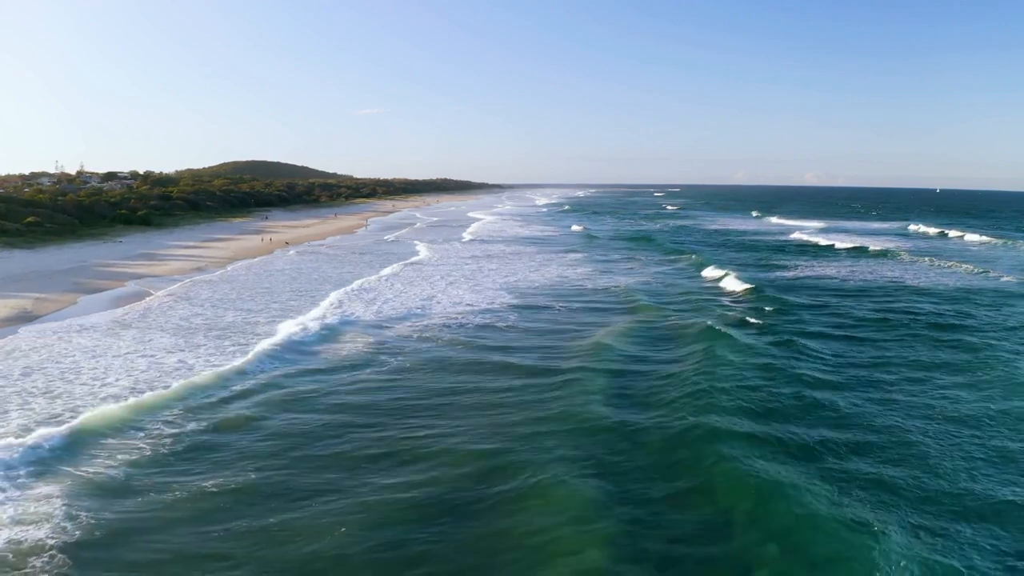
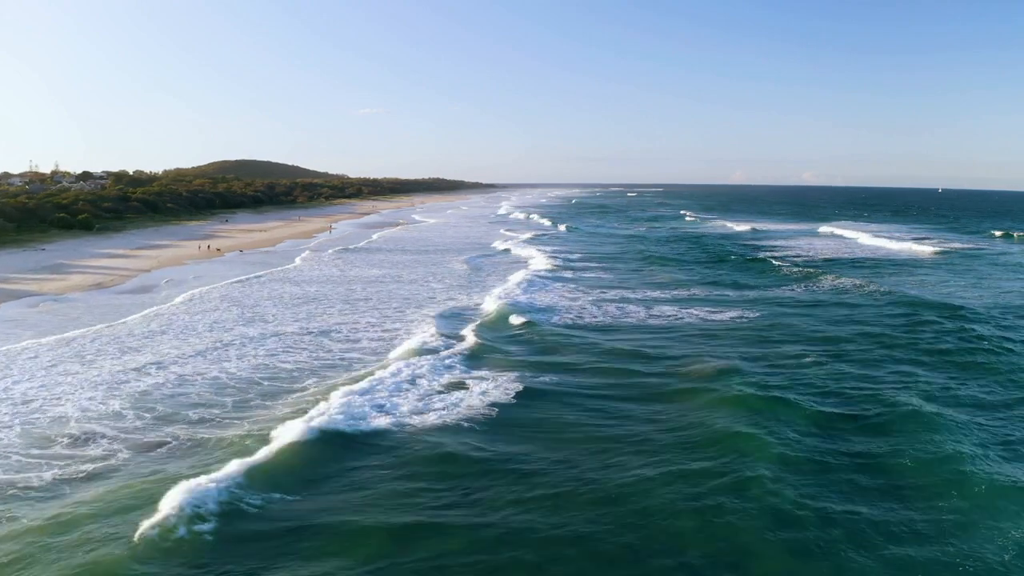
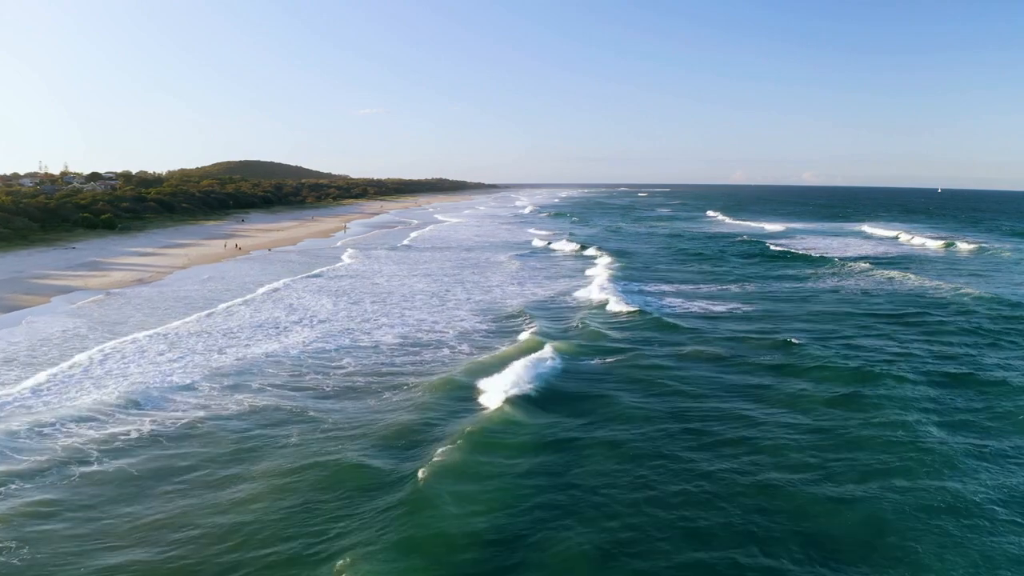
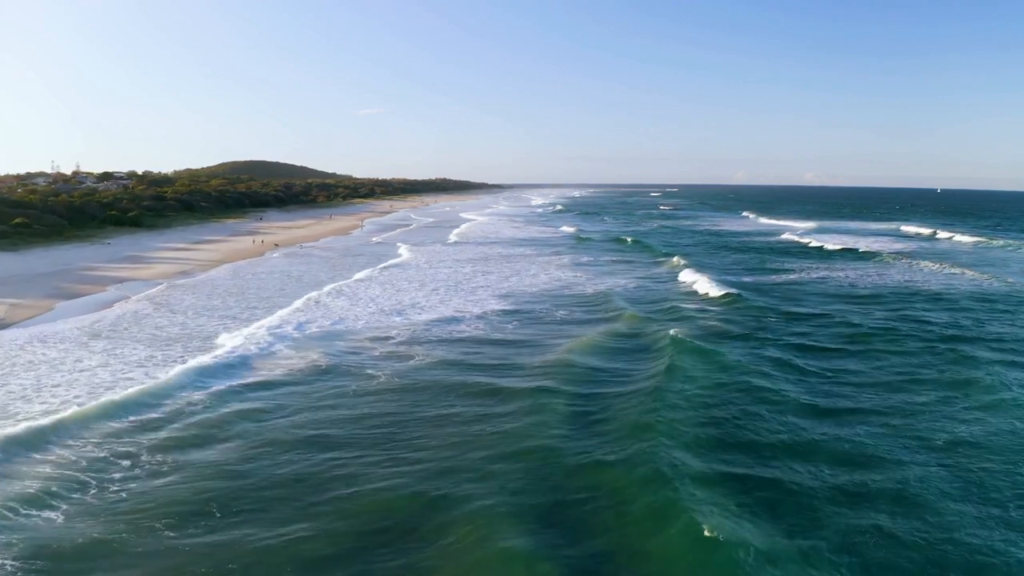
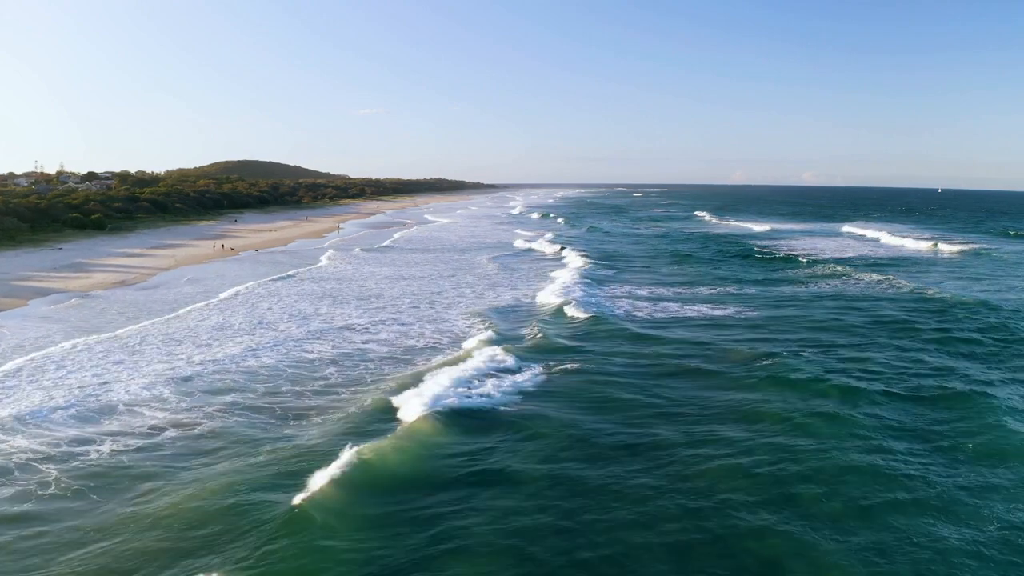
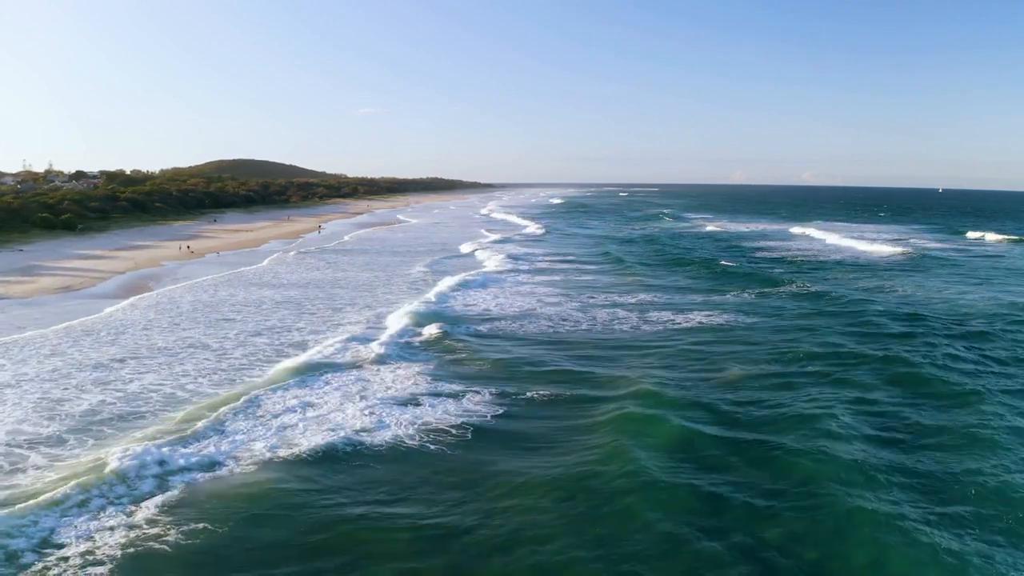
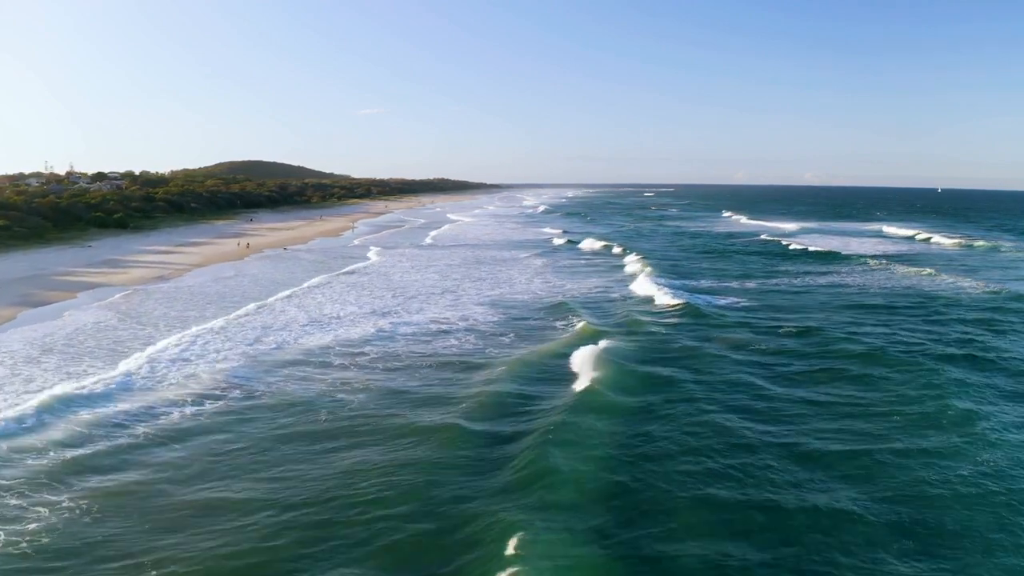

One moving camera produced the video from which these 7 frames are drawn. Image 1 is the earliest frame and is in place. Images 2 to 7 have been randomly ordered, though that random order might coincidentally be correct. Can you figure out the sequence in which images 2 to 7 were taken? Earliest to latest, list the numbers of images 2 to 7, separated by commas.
4, 7, 3, 5, 2, 6
